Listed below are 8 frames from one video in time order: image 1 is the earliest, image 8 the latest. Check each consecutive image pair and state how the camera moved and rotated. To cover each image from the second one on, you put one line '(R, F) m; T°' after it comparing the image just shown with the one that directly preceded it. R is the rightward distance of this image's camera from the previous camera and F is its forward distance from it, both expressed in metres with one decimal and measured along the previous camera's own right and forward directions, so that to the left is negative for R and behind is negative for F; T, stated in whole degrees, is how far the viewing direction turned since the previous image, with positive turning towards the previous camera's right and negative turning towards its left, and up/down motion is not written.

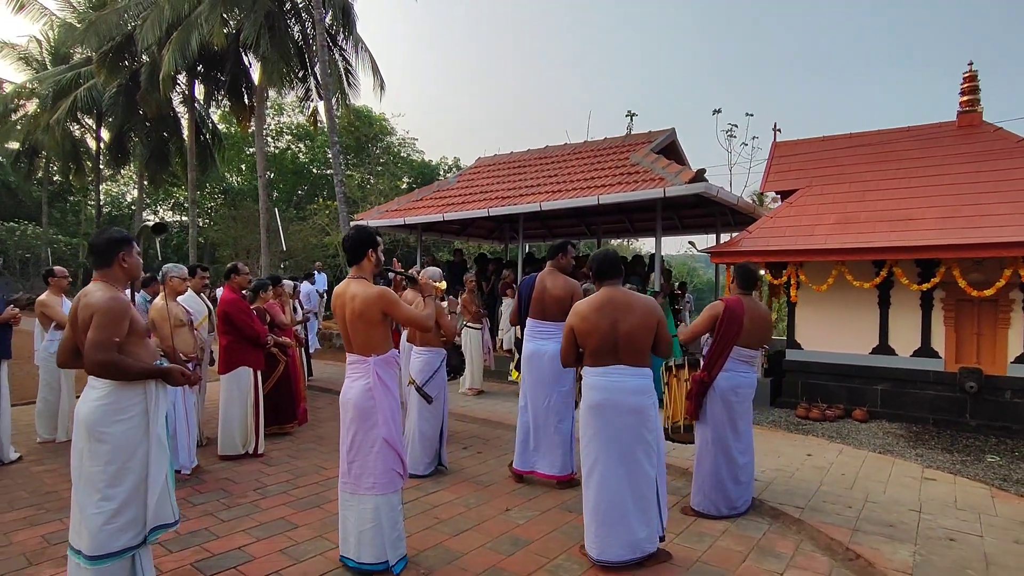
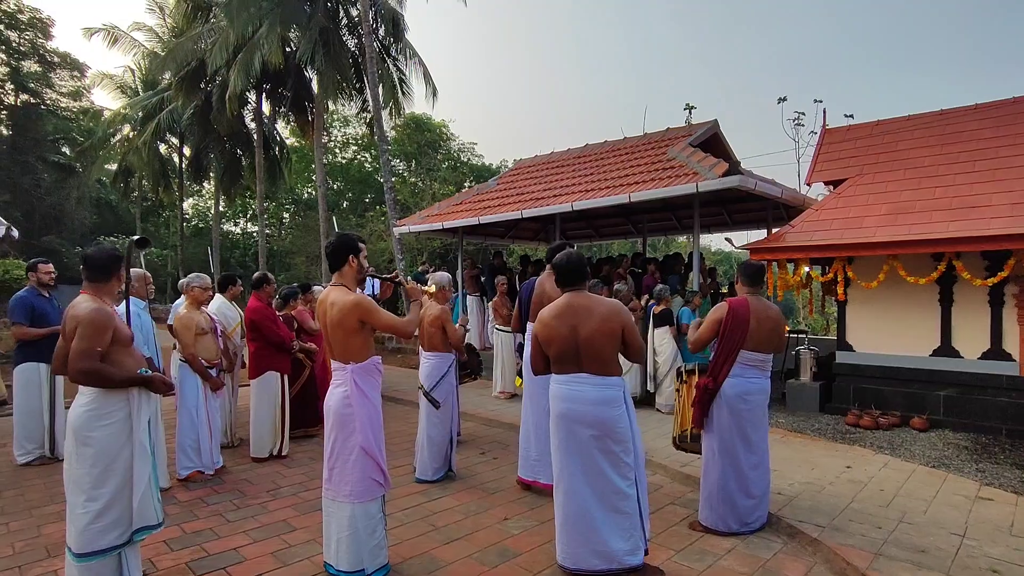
(+0.5, +0.1) m; -7°
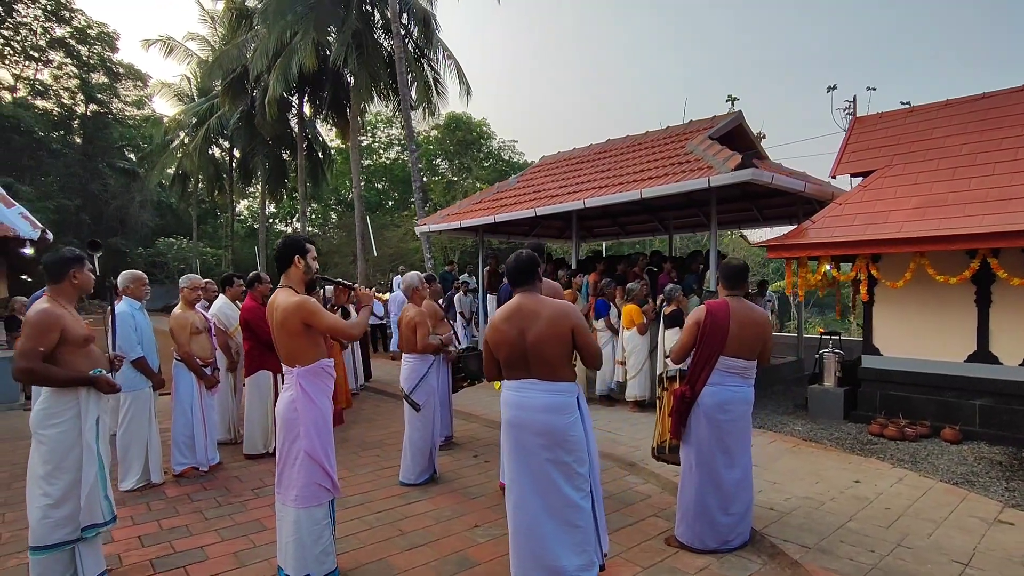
(+0.5, +0.1) m; -5°
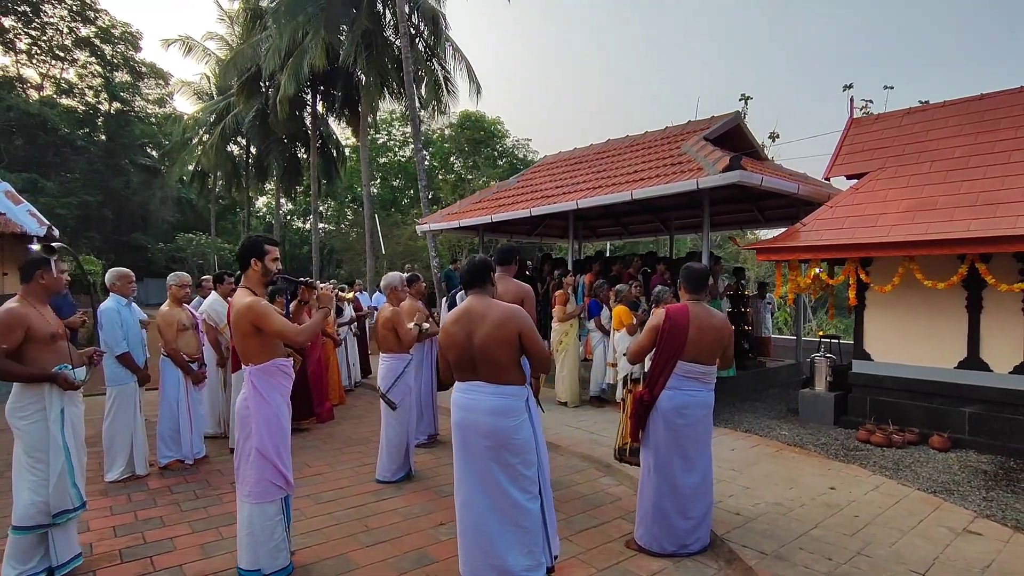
(+0.3, 0.0) m; -2°
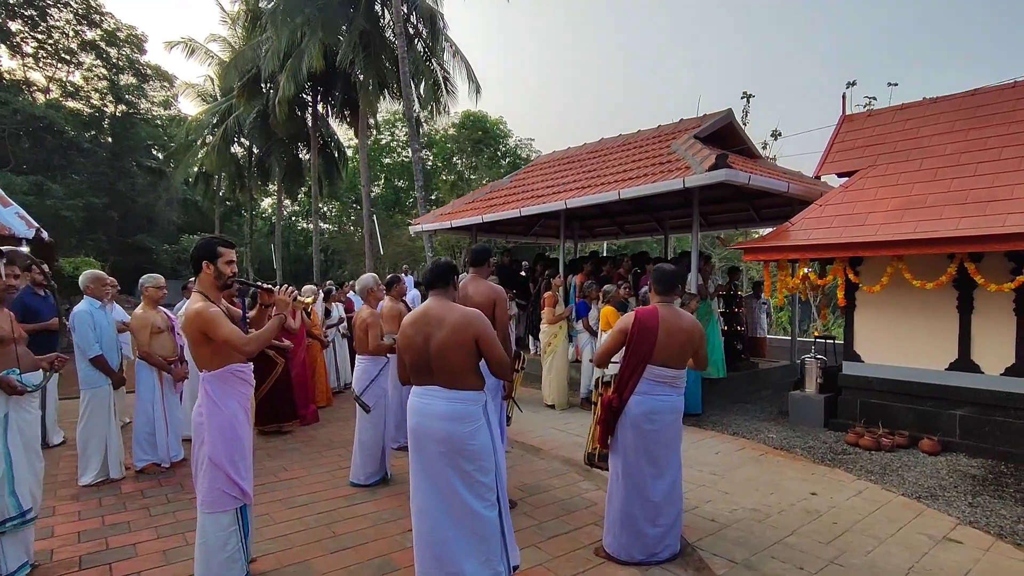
(+0.3, +0.1) m; -1°
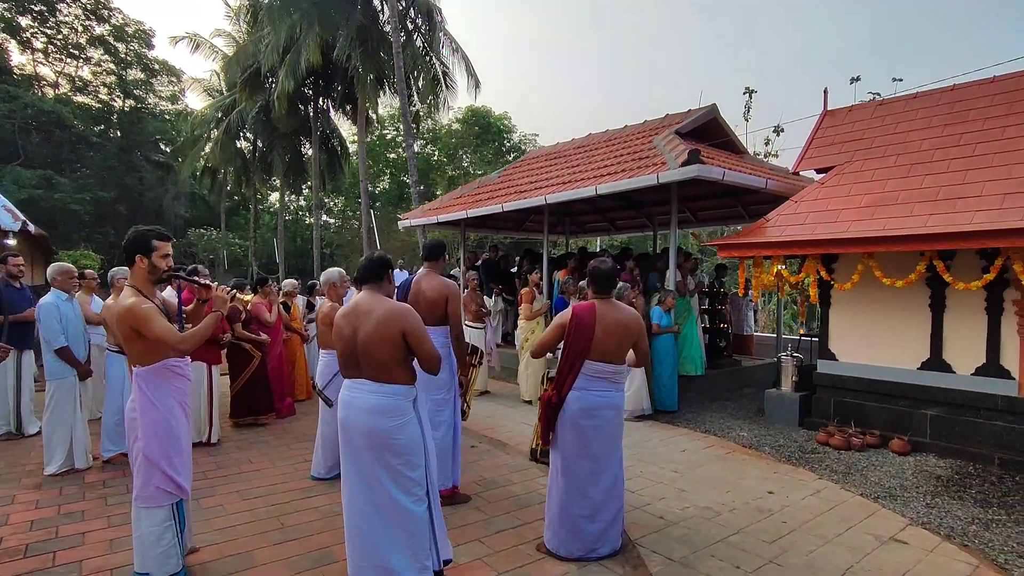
(+0.4, 0.0) m; -1°
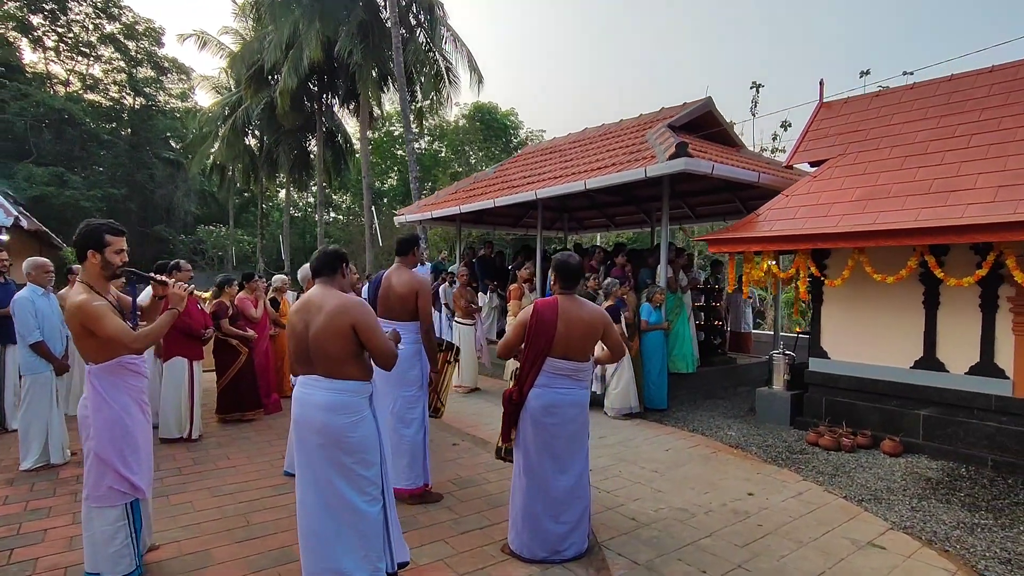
(+0.3, +0.1) m; -1°
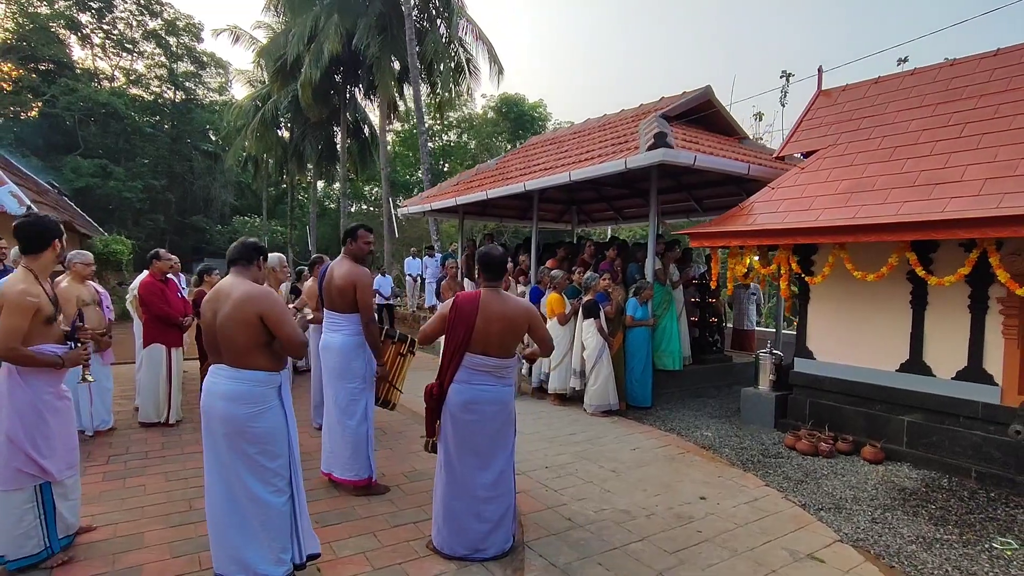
(+0.6, +0.1) m; -4°
